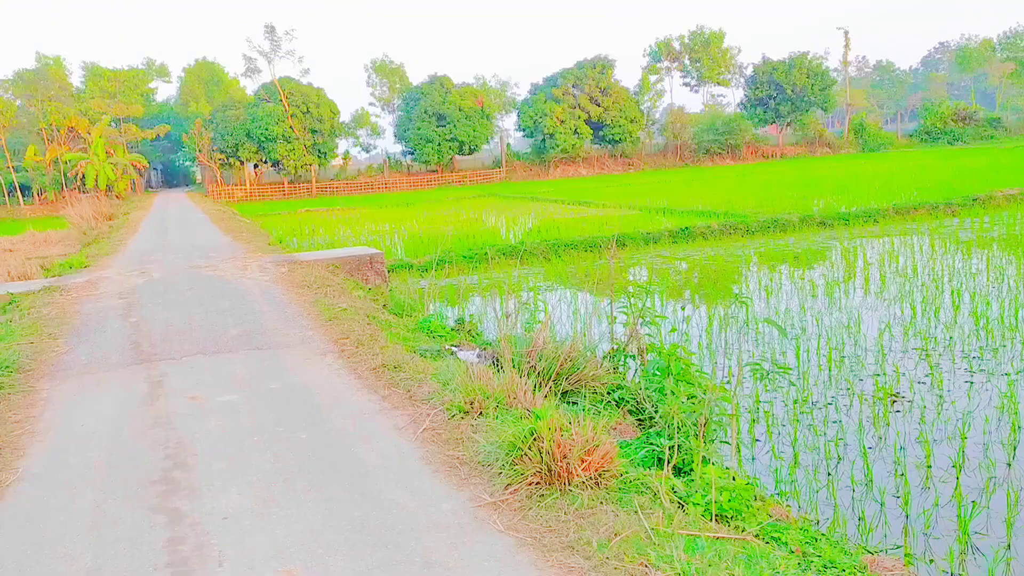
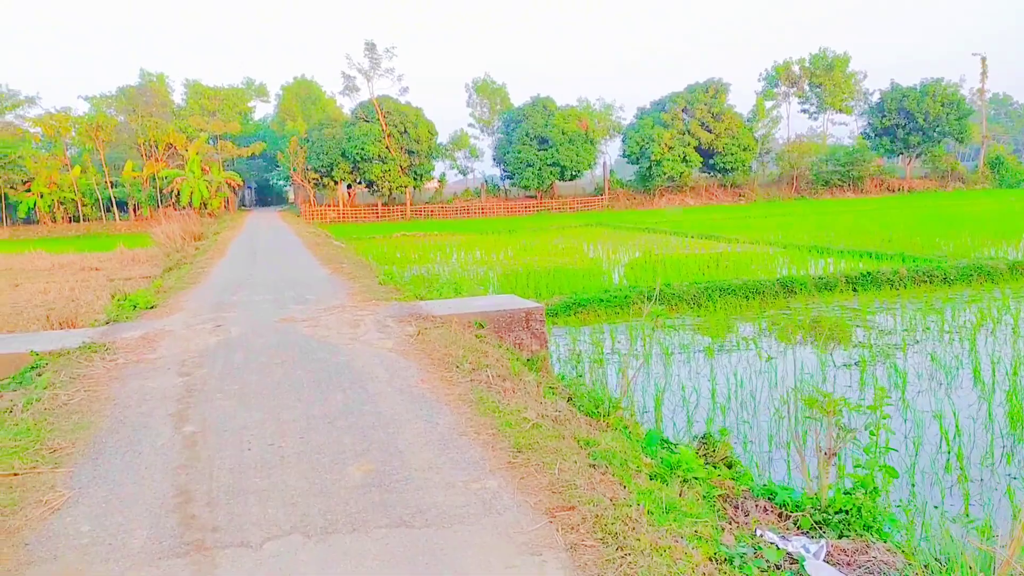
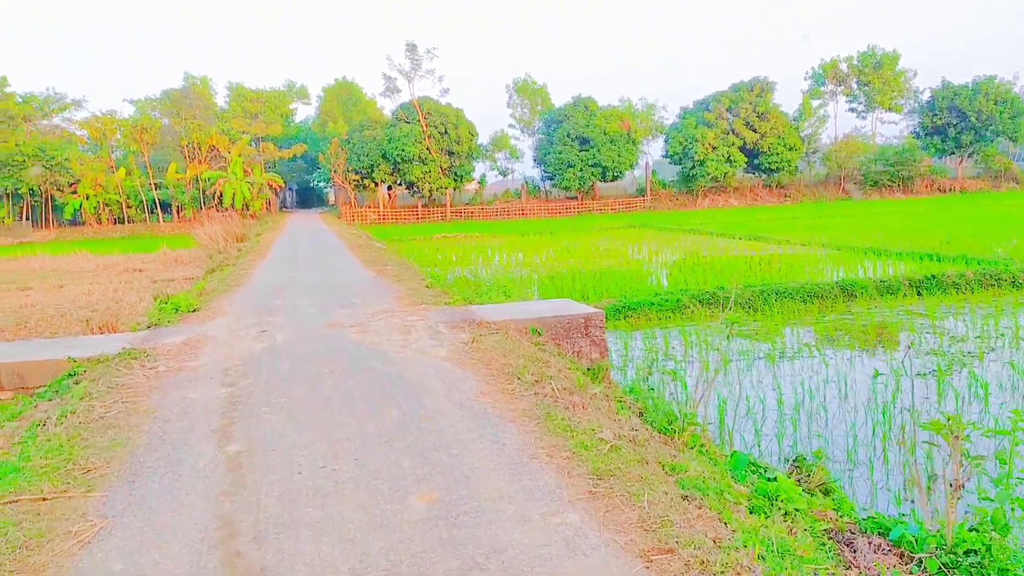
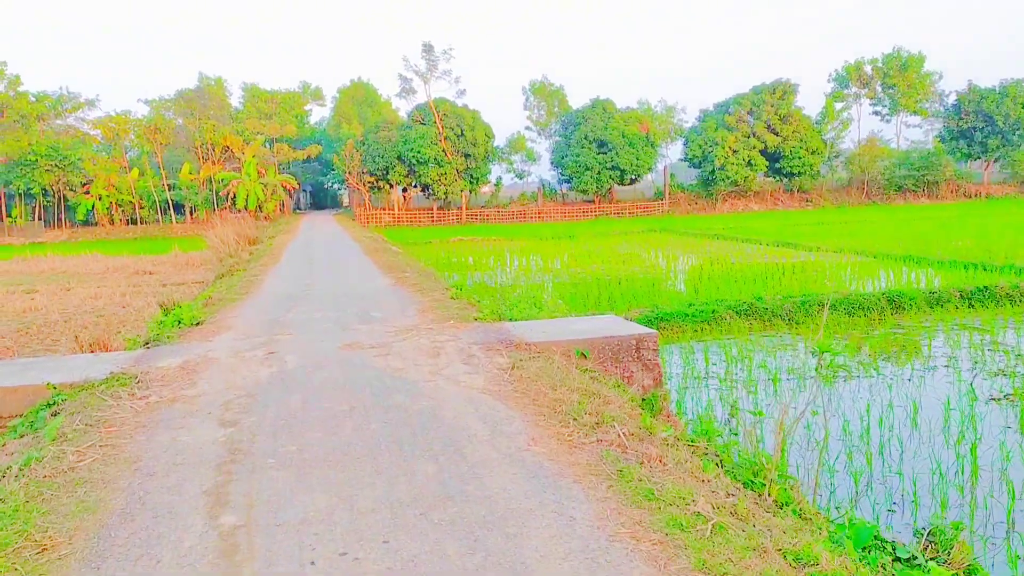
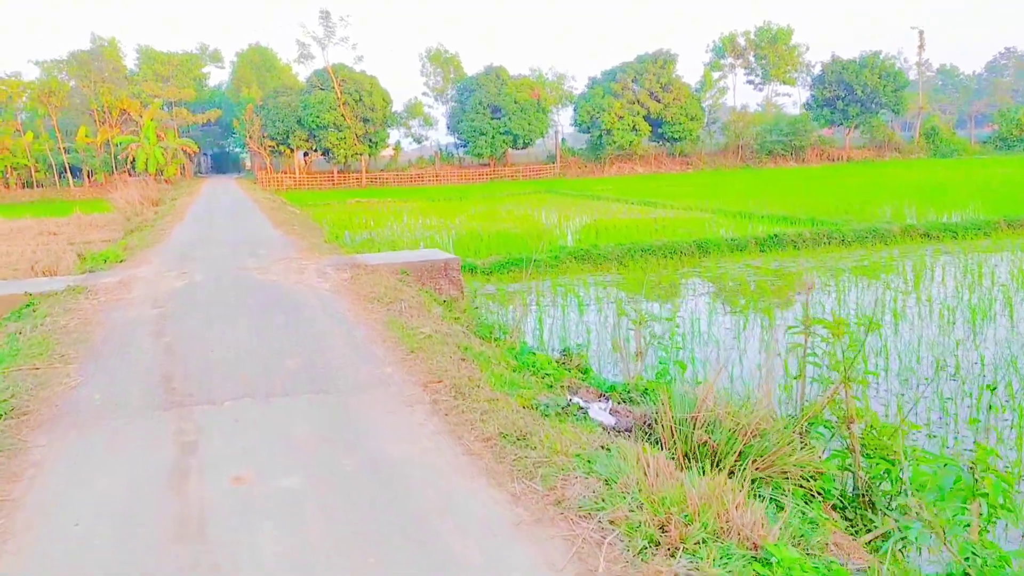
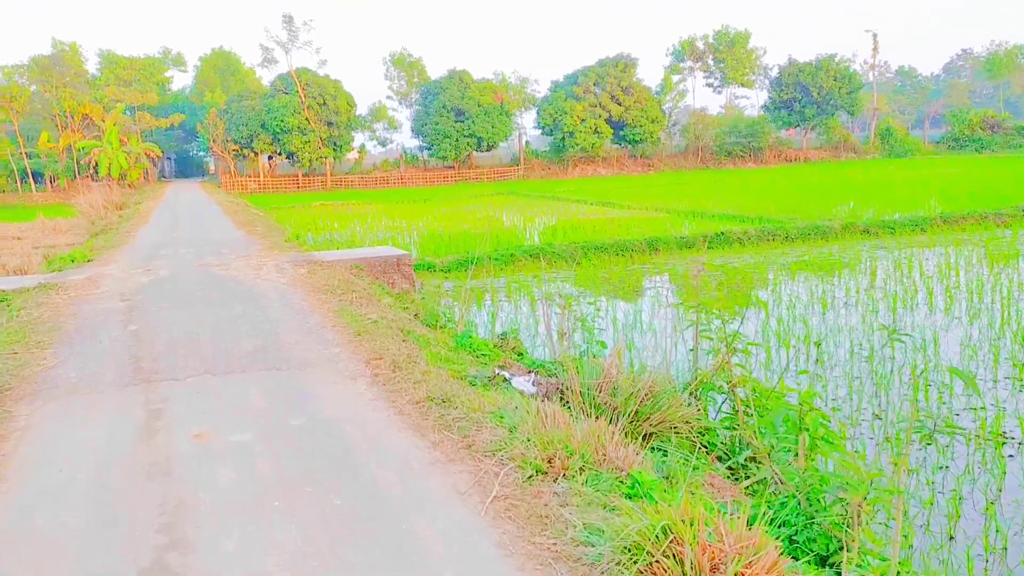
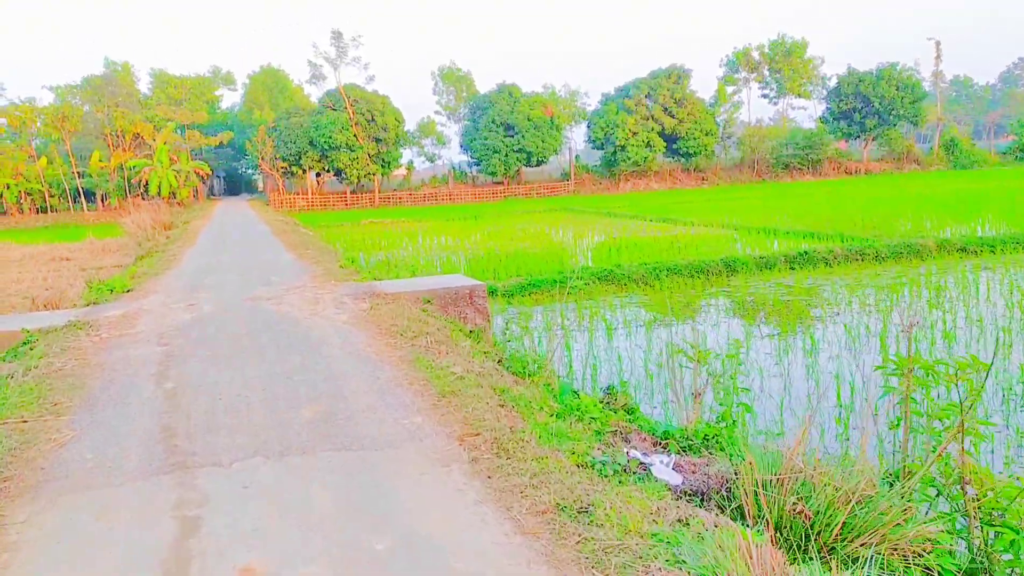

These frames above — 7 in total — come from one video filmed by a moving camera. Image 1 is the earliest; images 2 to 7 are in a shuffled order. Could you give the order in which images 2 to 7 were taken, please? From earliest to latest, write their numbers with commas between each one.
6, 5, 7, 2, 3, 4
